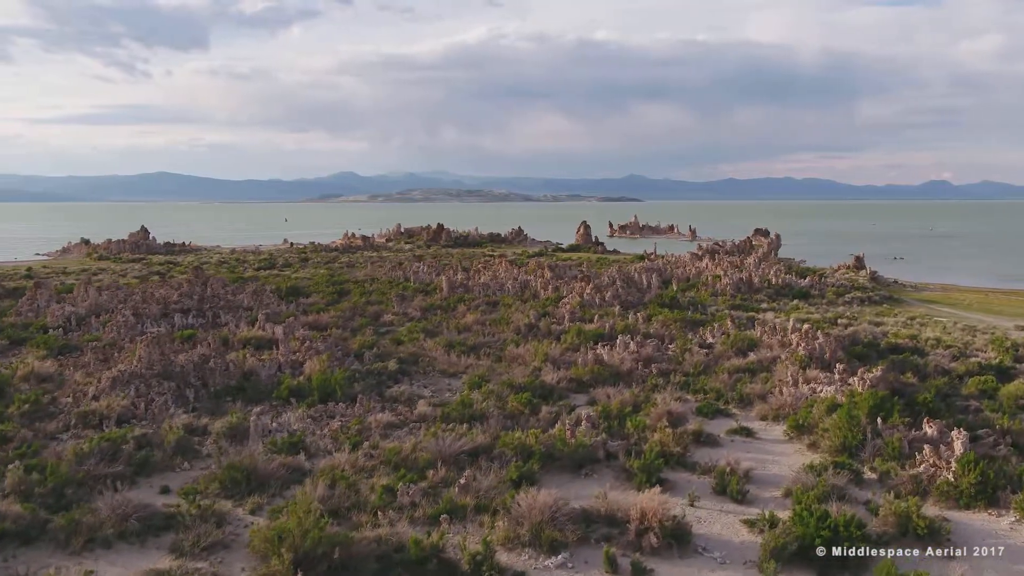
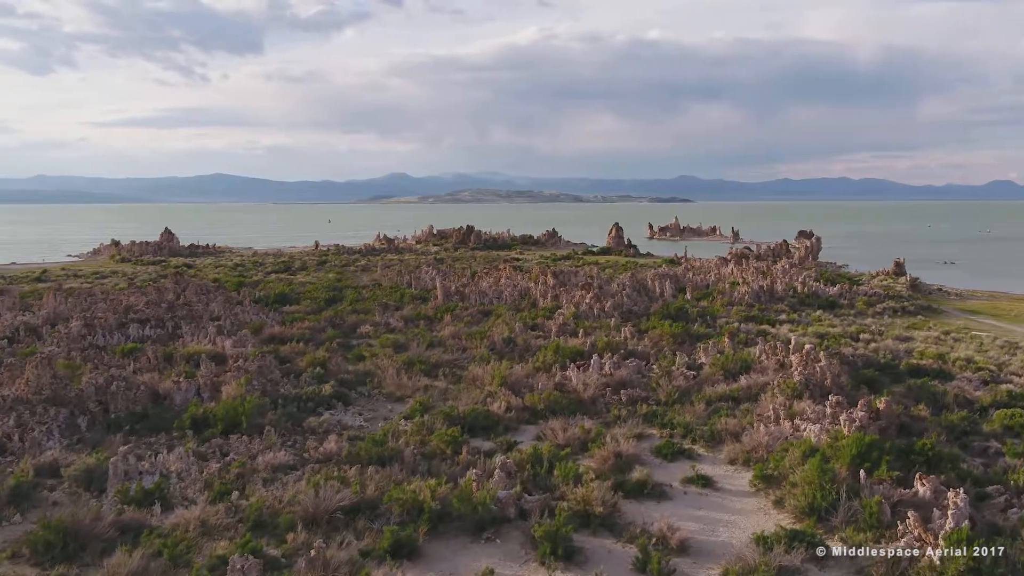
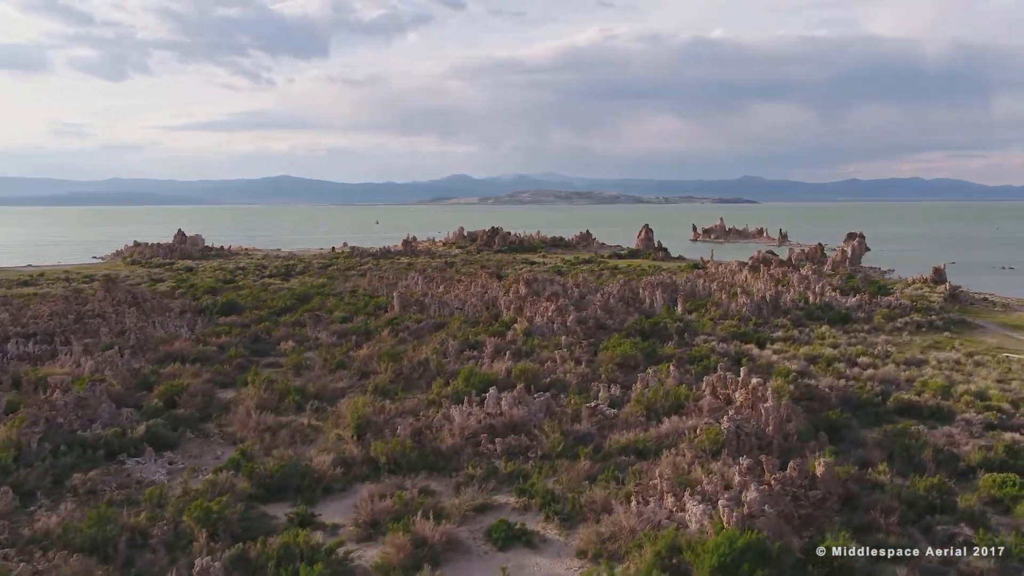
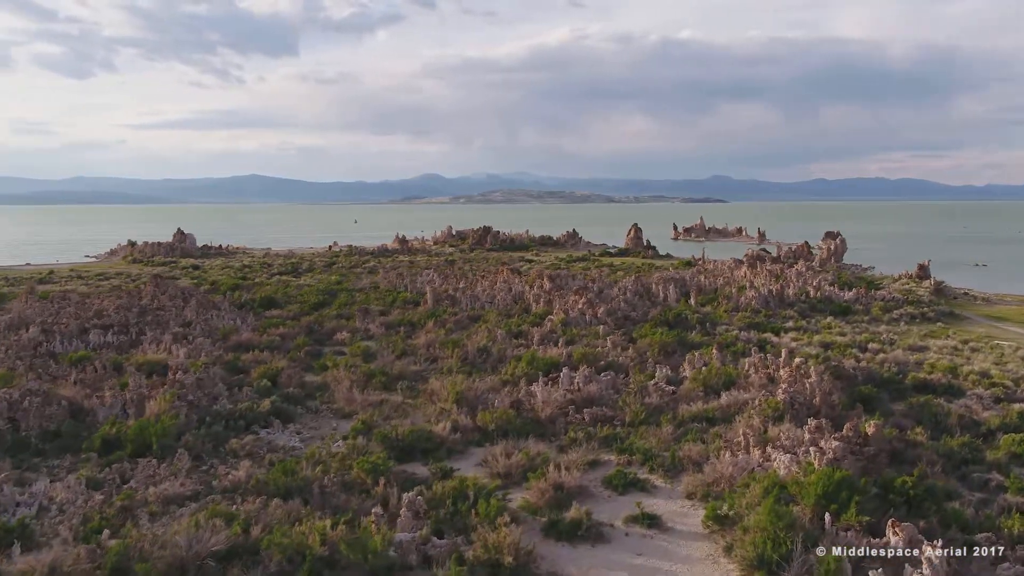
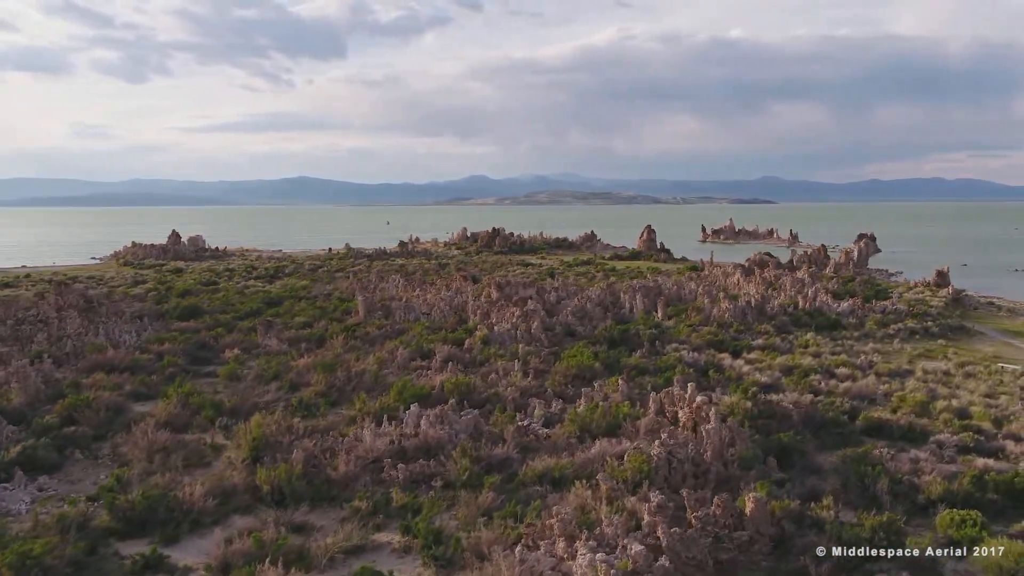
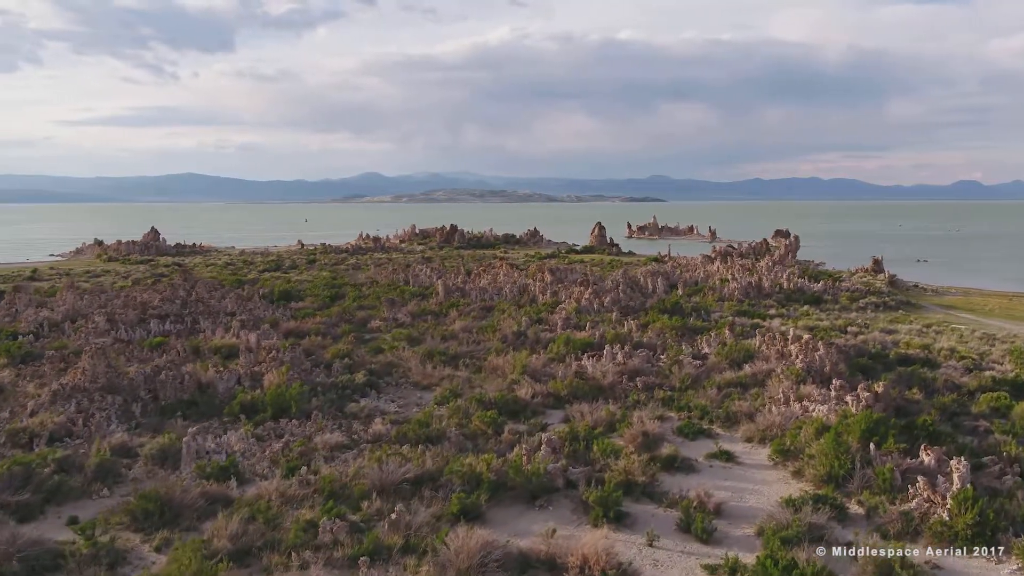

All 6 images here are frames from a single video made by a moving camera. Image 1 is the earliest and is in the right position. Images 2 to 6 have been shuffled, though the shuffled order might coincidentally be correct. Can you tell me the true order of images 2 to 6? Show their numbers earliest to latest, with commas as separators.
6, 2, 4, 3, 5
